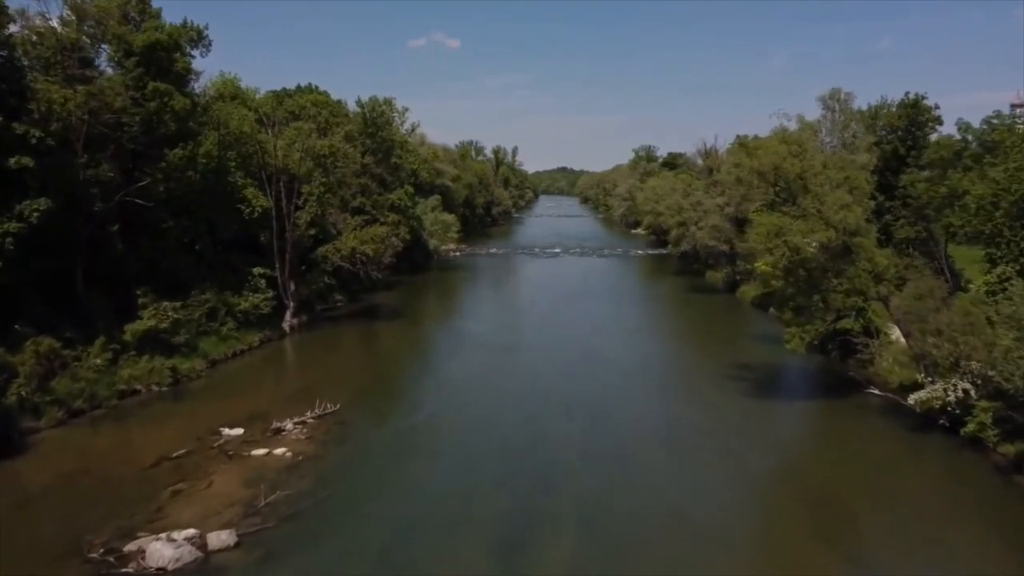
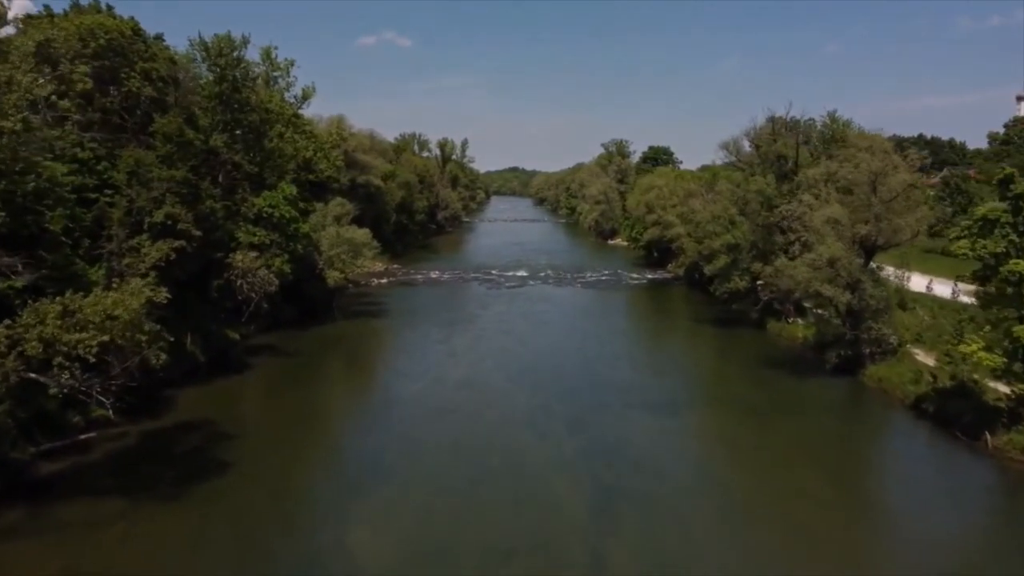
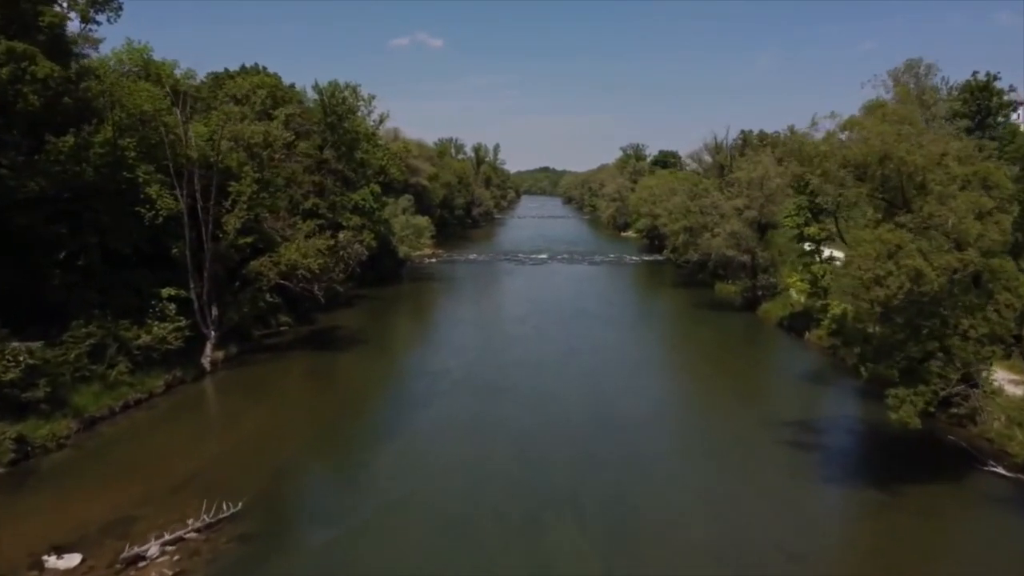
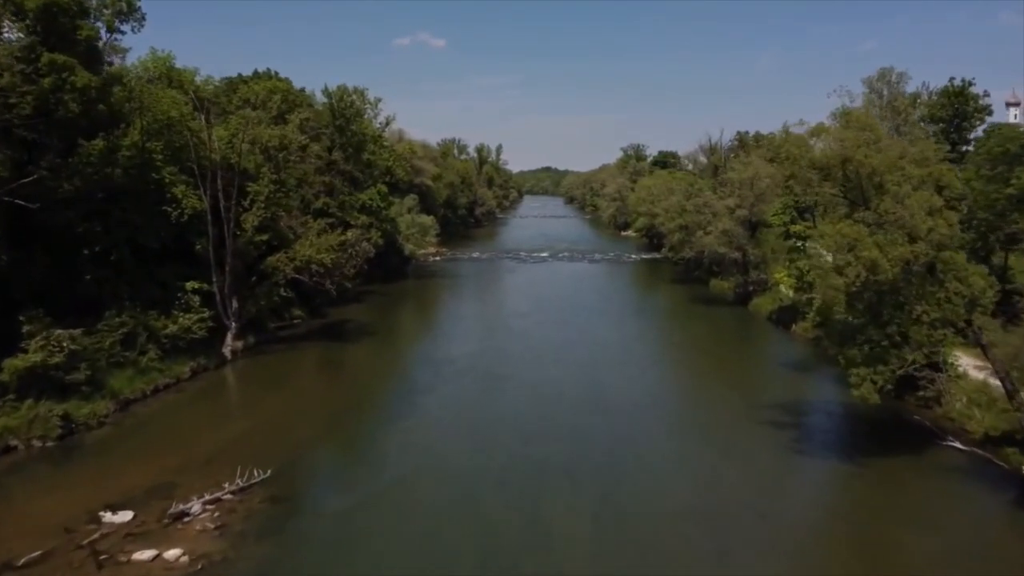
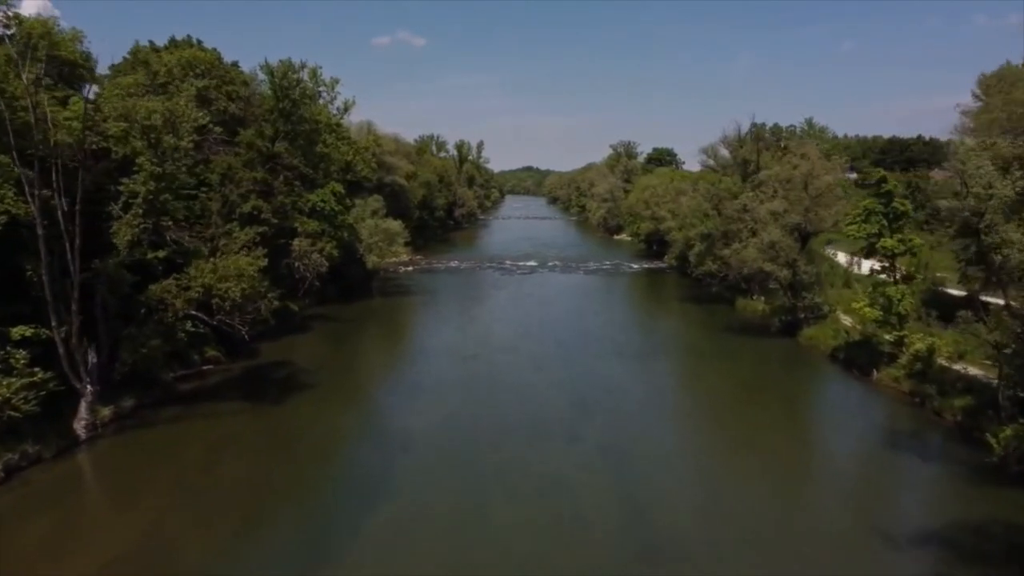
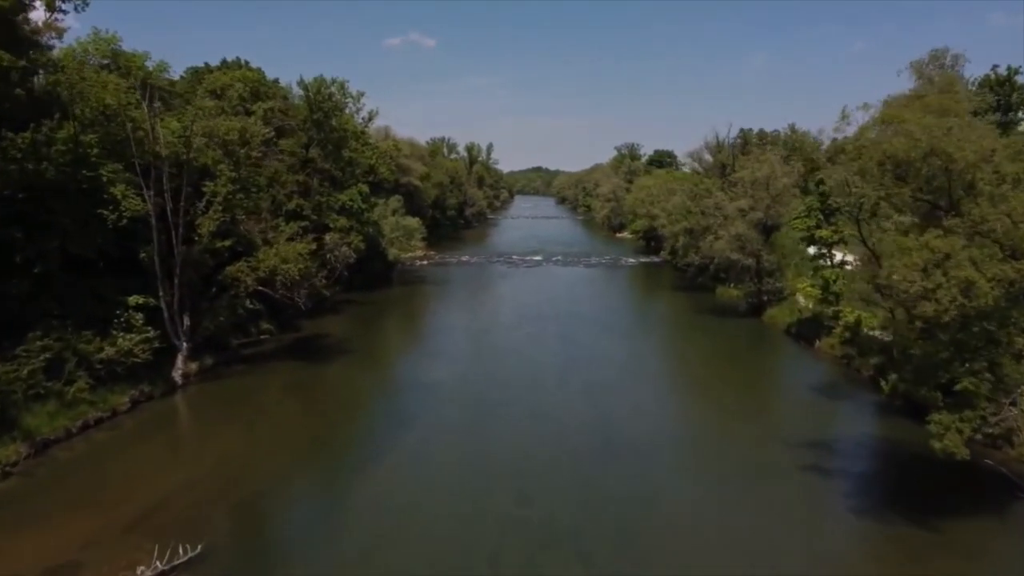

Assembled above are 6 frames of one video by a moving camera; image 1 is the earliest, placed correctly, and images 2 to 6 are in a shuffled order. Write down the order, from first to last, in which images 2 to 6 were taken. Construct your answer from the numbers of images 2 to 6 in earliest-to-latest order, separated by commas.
4, 3, 6, 5, 2
